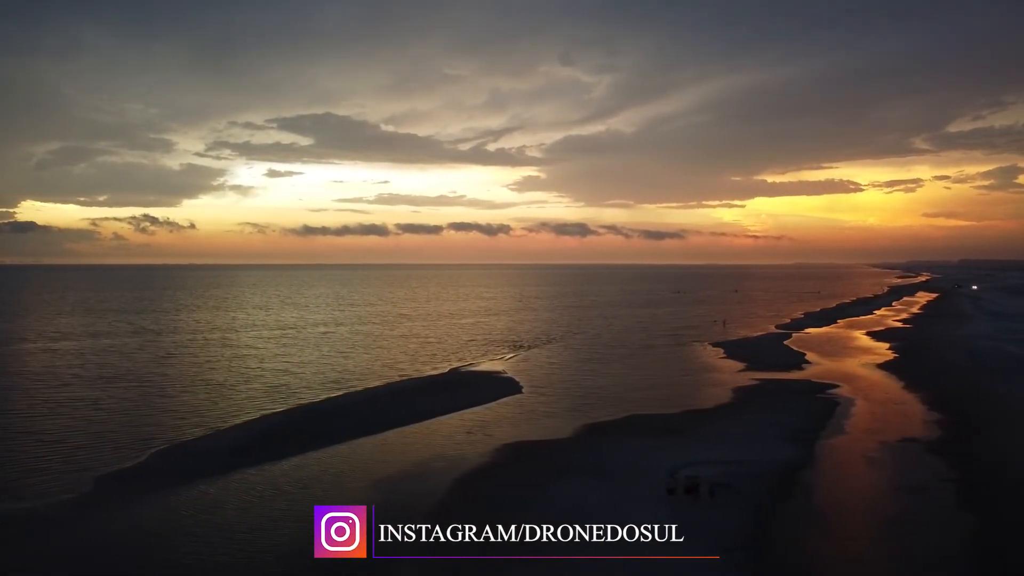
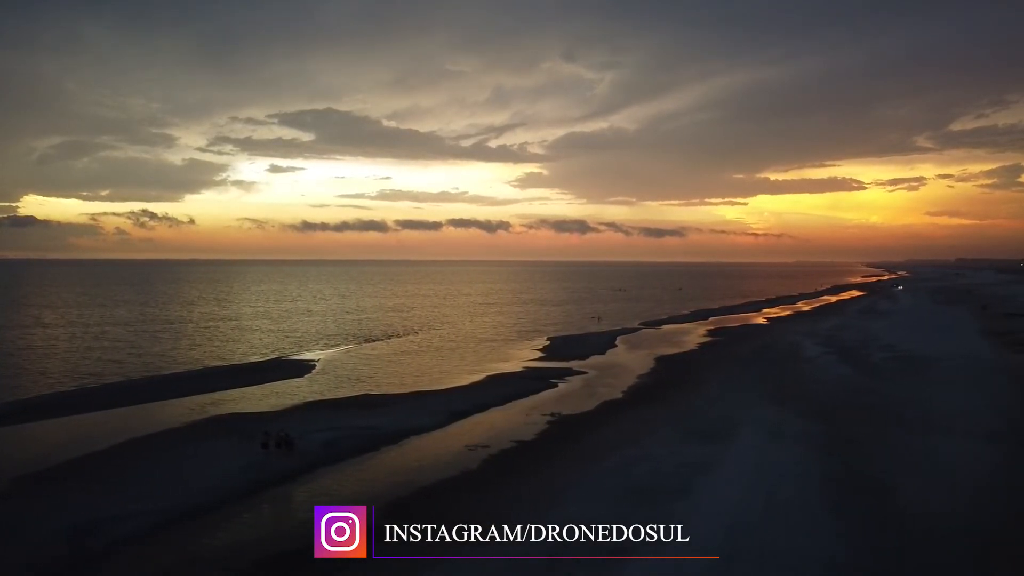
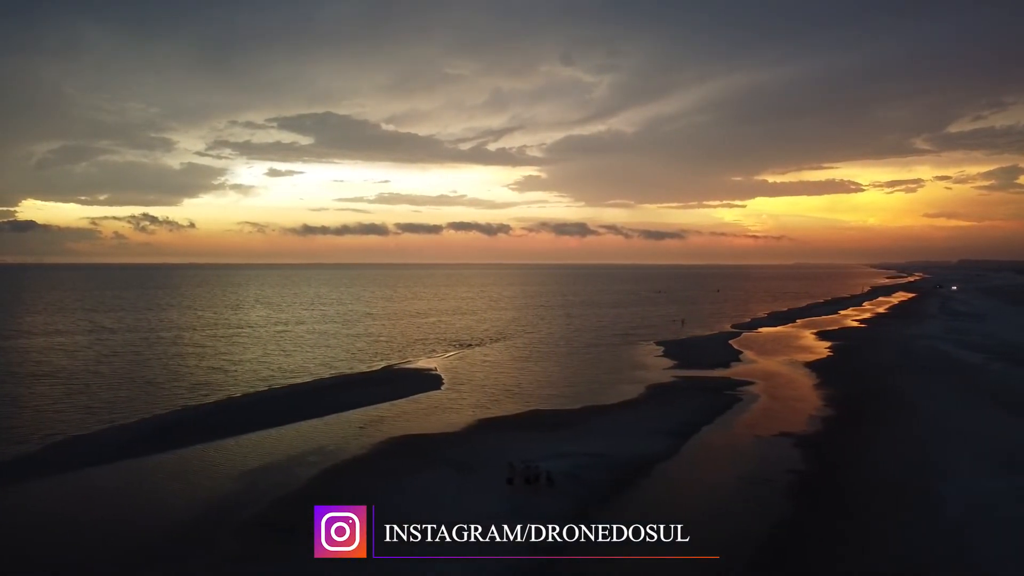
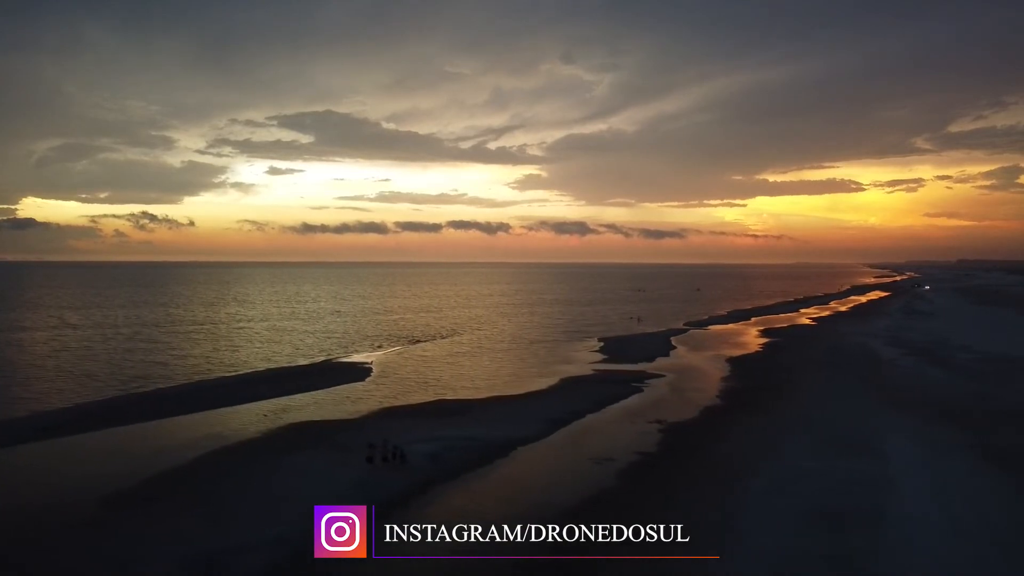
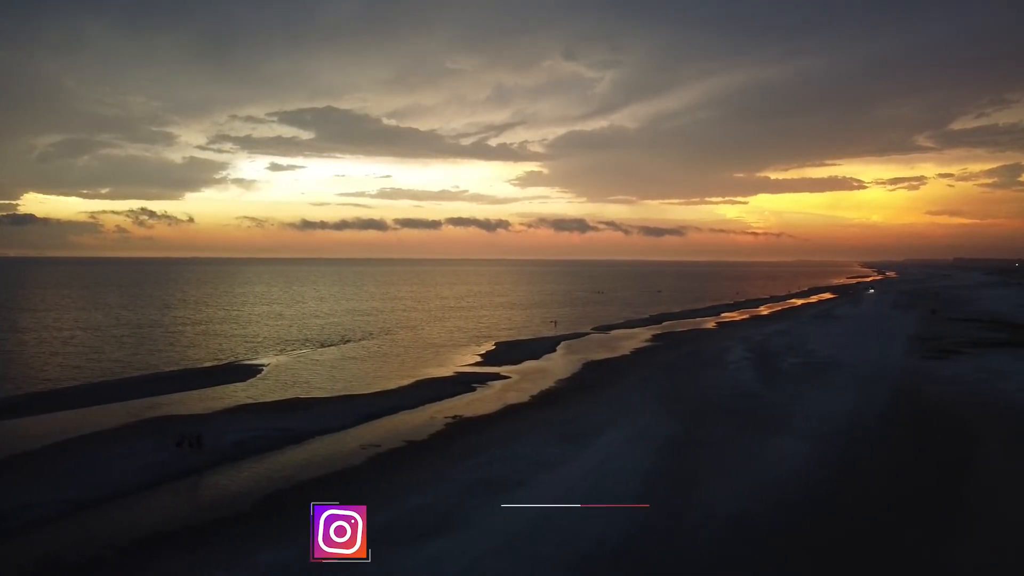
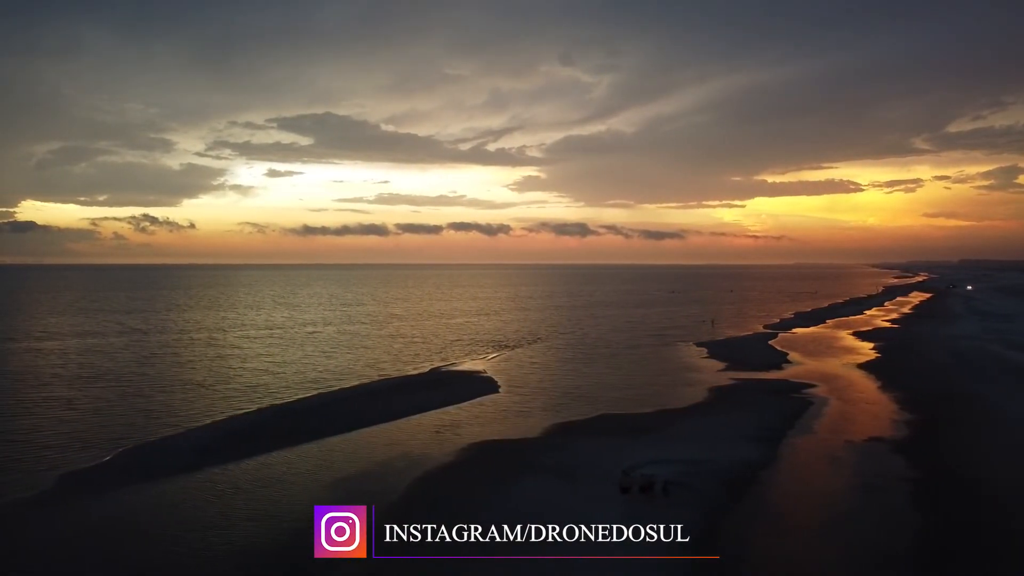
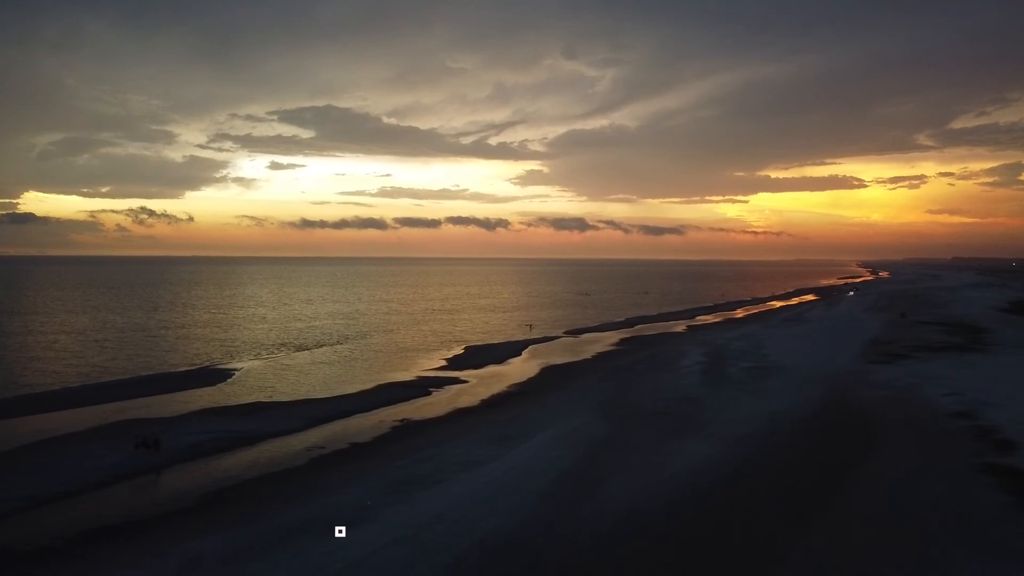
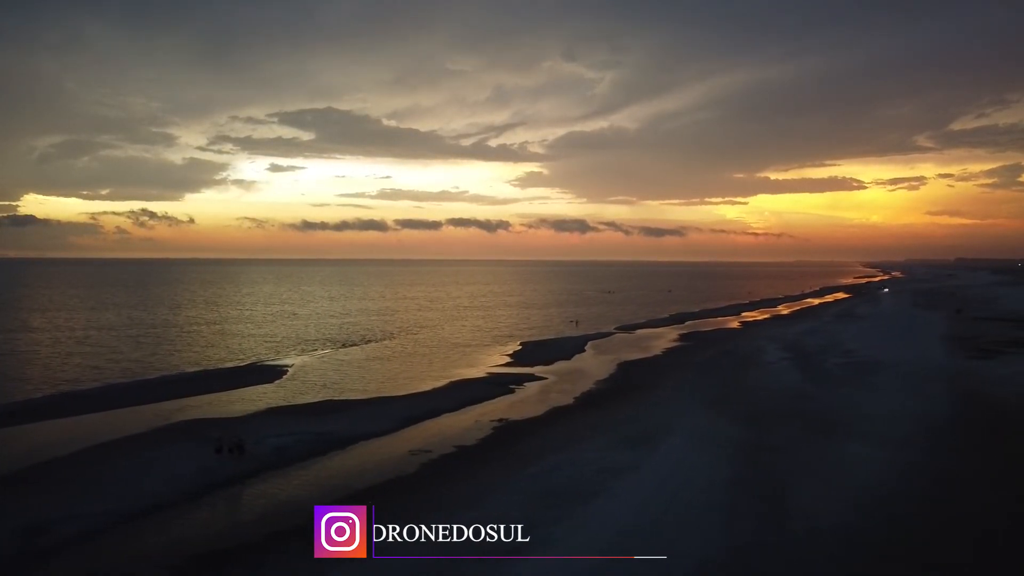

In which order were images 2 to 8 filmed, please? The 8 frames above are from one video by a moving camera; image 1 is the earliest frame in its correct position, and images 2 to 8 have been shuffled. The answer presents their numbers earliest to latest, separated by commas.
6, 3, 4, 2, 8, 5, 7
